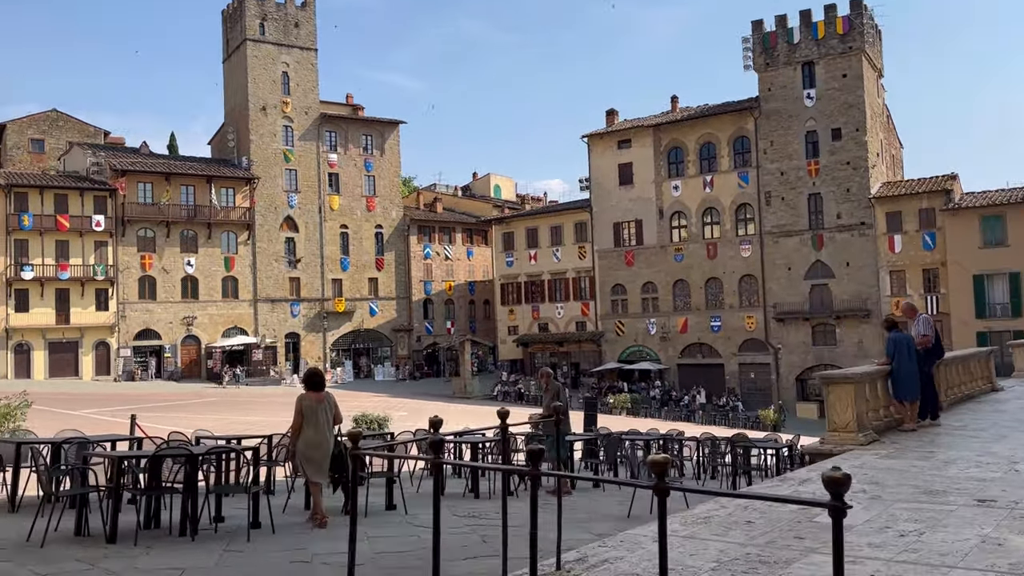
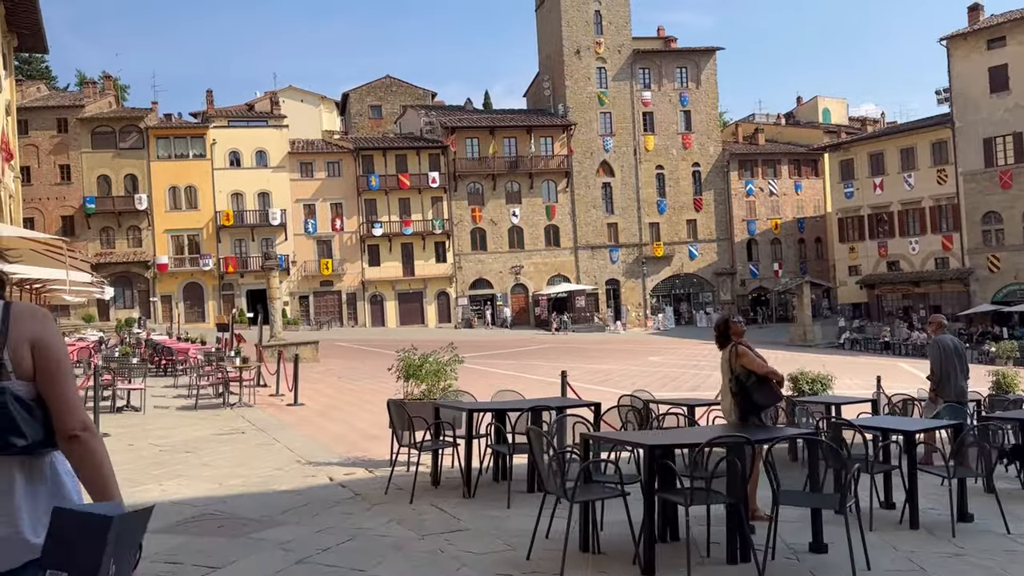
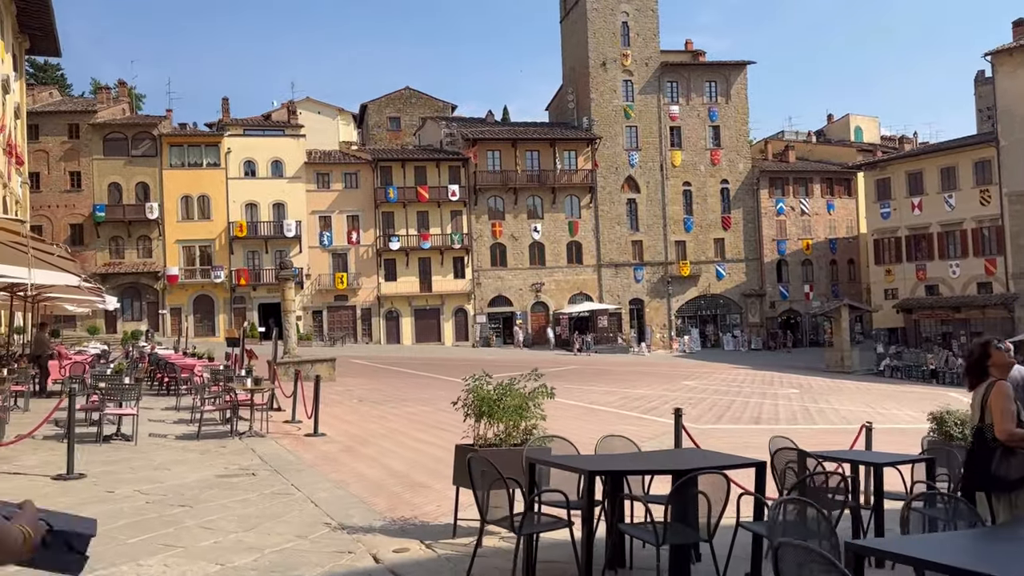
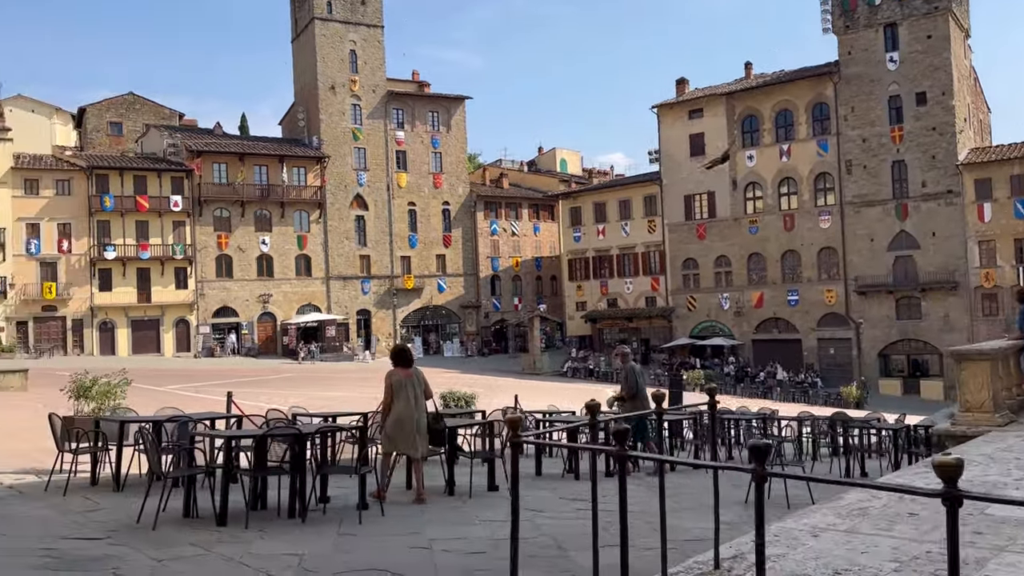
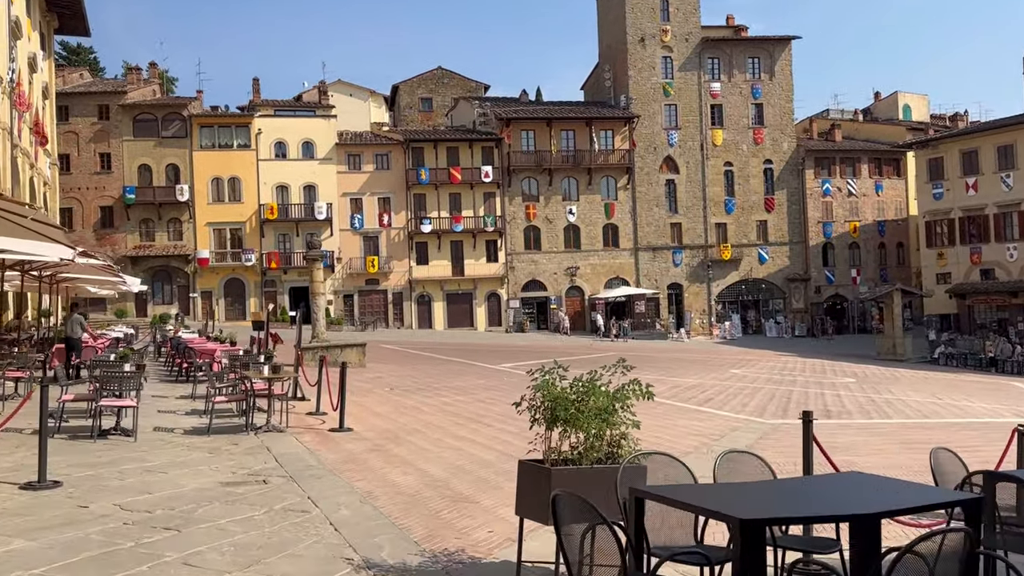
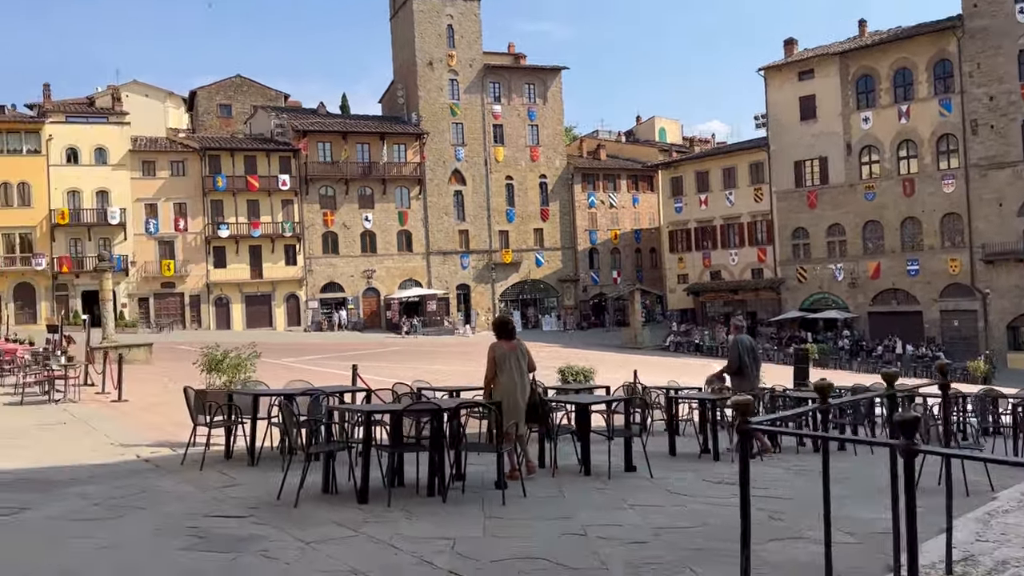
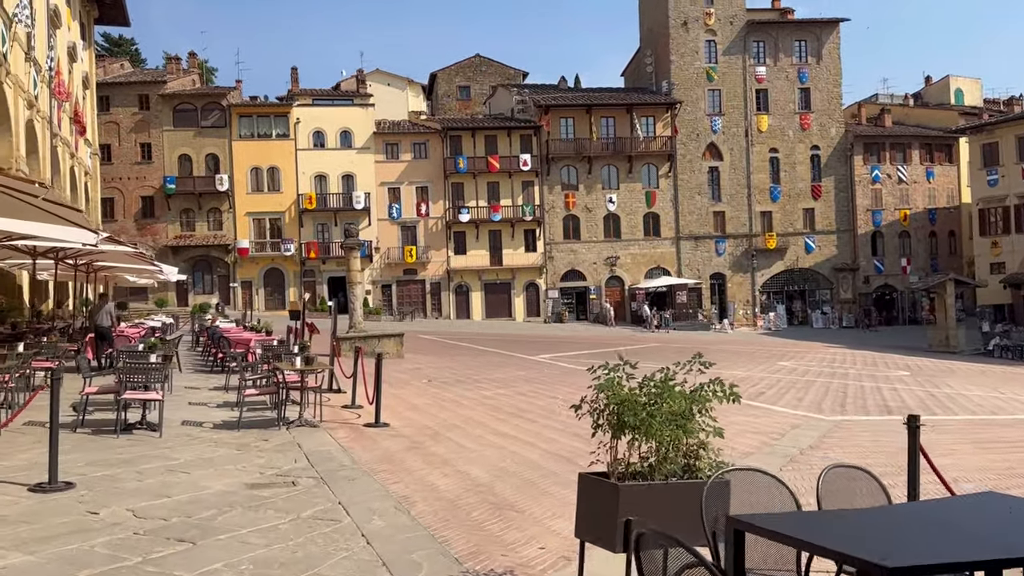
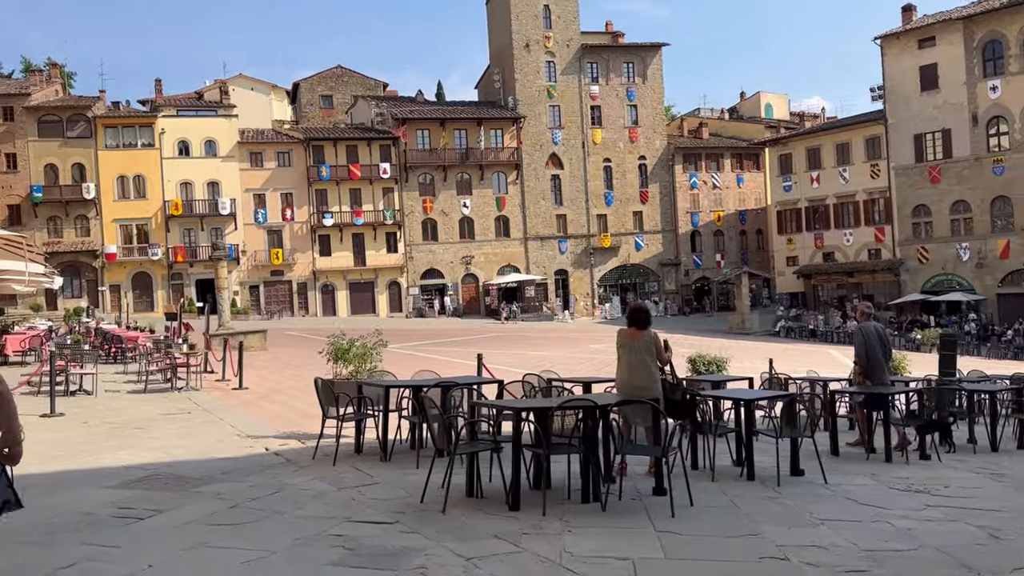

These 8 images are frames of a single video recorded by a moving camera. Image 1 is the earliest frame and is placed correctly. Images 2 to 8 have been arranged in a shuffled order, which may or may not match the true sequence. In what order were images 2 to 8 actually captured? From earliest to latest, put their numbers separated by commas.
4, 6, 8, 2, 3, 5, 7
